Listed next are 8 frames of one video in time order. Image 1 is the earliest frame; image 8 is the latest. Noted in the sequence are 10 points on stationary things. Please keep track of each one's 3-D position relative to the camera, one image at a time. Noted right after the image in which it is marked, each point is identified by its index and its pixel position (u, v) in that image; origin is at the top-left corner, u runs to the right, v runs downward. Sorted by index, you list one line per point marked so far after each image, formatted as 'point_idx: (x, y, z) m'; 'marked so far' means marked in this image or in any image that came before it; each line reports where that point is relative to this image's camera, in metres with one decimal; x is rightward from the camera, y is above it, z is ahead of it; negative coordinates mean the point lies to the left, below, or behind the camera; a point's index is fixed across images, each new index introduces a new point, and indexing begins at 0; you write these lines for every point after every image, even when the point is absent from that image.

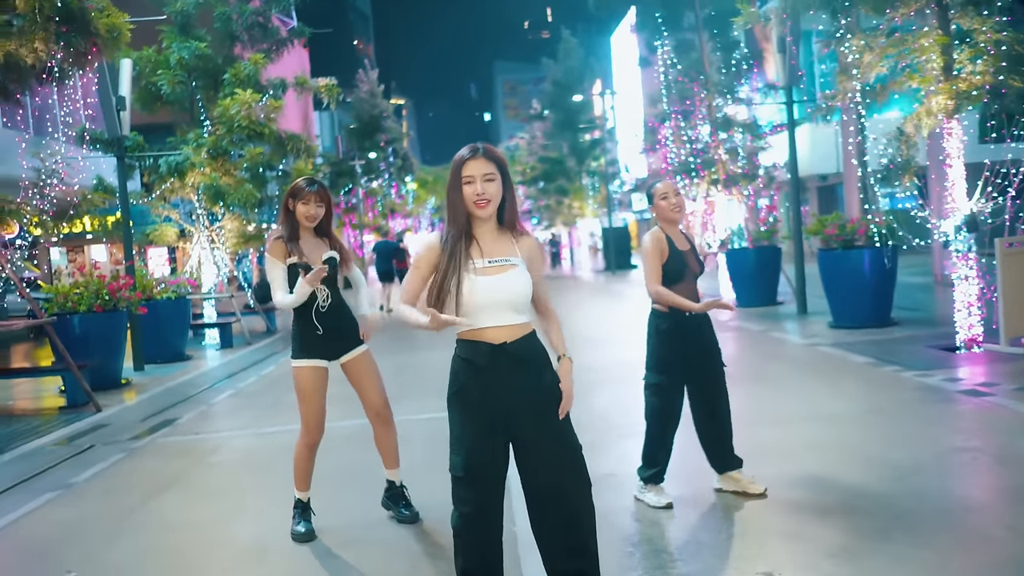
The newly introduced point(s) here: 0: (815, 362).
0: (+3.3, -0.9, +10.3) m
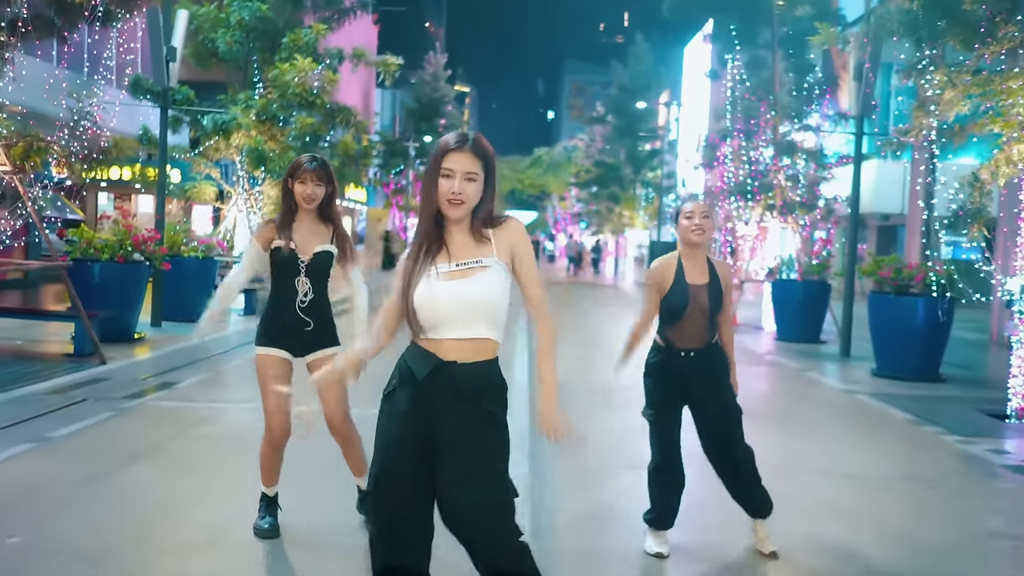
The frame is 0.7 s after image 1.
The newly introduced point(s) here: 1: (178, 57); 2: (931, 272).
0: (+3.5, -1.3, +9.6) m
1: (-4.7, +3.3, +13.2) m
2: (+5.0, +0.2, +11.0) m
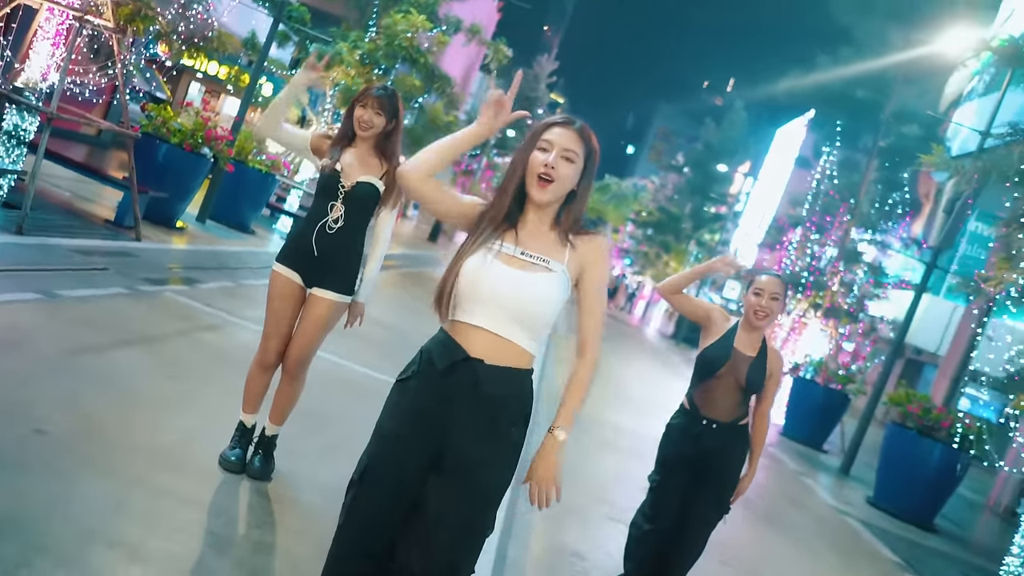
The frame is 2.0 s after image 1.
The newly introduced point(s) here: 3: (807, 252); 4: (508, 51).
0: (+3.3, -2.5, +9.6) m
1: (-2.9, +4.4, +13.3) m
2: (+5.2, -1.6, +10.9) m
3: (+5.9, +0.7, +18.5) m
4: (-0.1, +4.2, +16.5) m
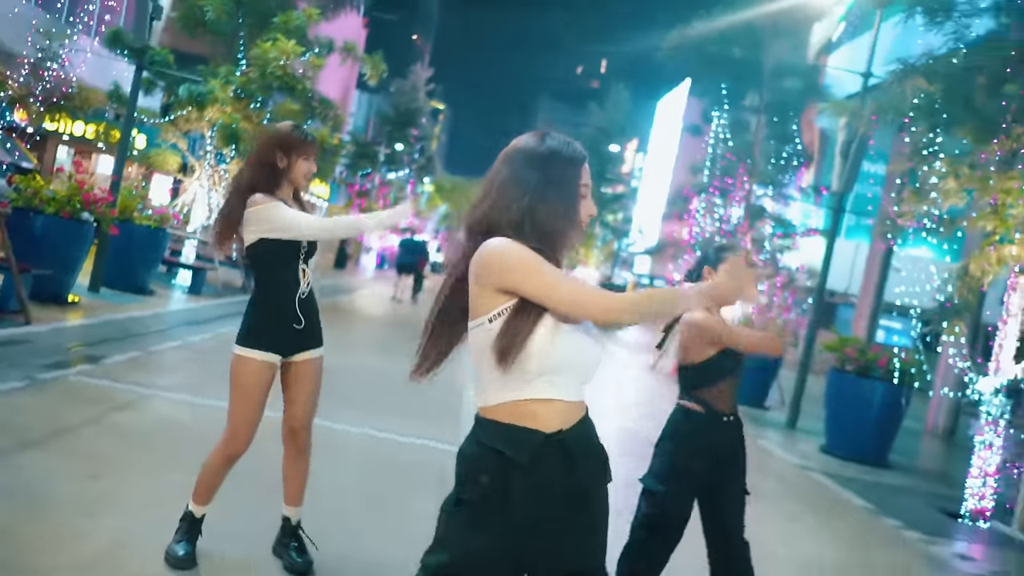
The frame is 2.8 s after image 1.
0: (+3.0, -2.0, +9.6) m
1: (-4.7, +3.6, +12.6) m
2: (+4.5, -0.8, +11.1) m
3: (+4.0, +1.4, +18.8) m
4: (-2.2, +3.8, +16.1) m
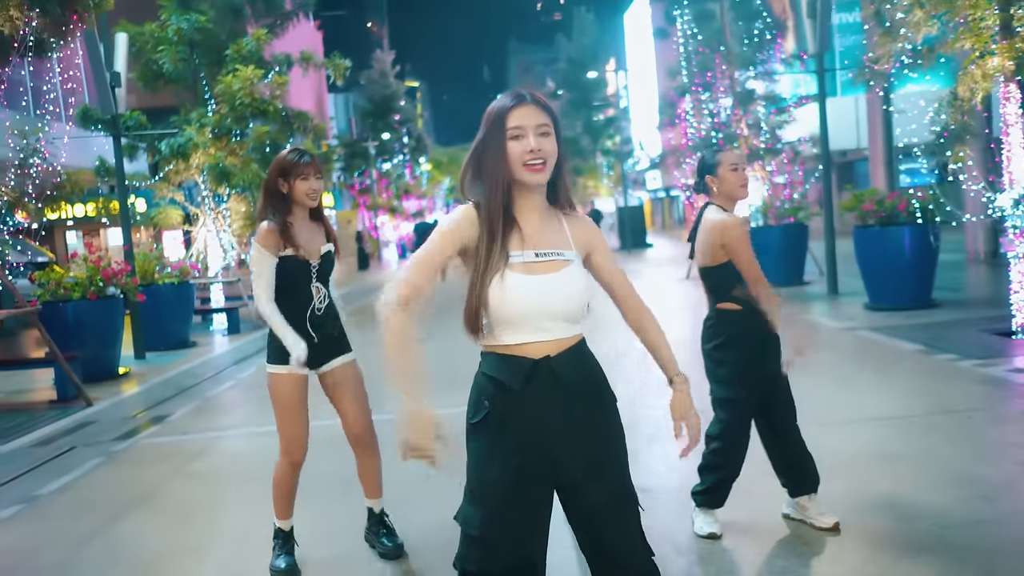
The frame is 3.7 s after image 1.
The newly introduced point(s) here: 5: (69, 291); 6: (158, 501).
0: (+3.5, -0.6, +9.7) m
1: (-5.3, +2.8, +12.9) m
2: (+4.7, +1.1, +11.1) m
3: (+3.8, +3.5, +18.7) m
4: (-2.9, +3.9, +16.2) m
5: (-5.7, 0.0, +12.1) m
6: (-2.9, -1.7, +7.6) m
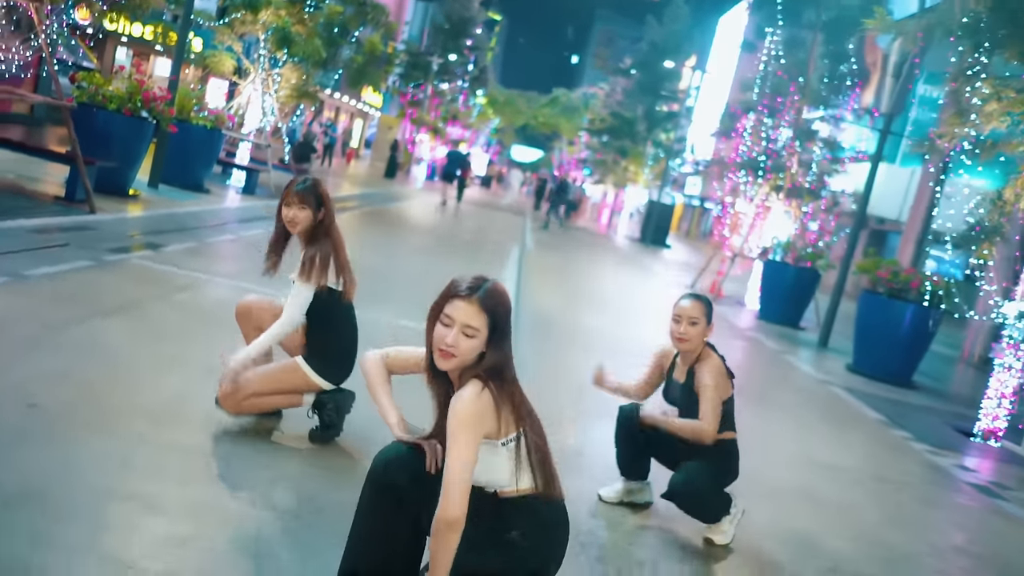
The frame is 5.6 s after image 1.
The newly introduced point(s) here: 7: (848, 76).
0: (+3.2, -1.2, +9.8) m
1: (-4.0, +5.1, +12.8) m
2: (+4.9, +0.1, +11.2) m
3: (+5.0, +3.0, +18.6) m
4: (-1.3, +5.4, +16.1) m
5: (-5.3, +2.4, +12.2) m
6: (-3.2, -0.2, +7.8) m
7: (+6.3, +4.0, +17.8) m
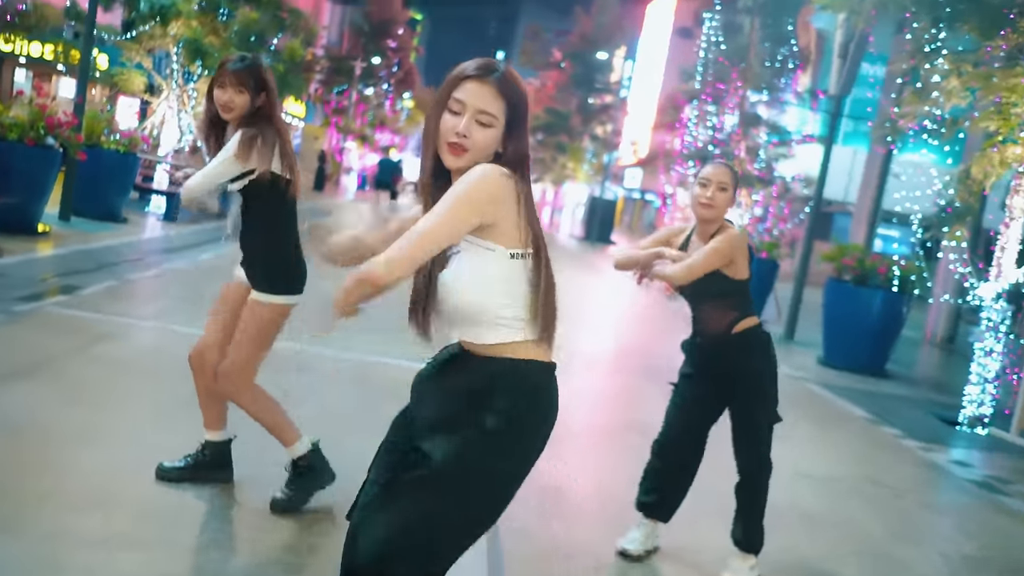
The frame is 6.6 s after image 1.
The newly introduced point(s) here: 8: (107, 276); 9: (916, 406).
0: (+2.9, -1.1, +9.4) m
1: (-5.0, +4.6, +11.8) m
2: (+4.4, +0.3, +10.8) m
3: (+3.7, +3.2, +18.2) m
4: (-2.5, +5.1, +15.3) m
5: (-6.0, +1.9, +11.2) m
6: (-3.4, -0.6, +6.9) m
7: (+5.0, +4.2, +17.5) m
8: (-4.6, +0.1, +10.6) m
9: (+4.2, -1.2, +9.8) m
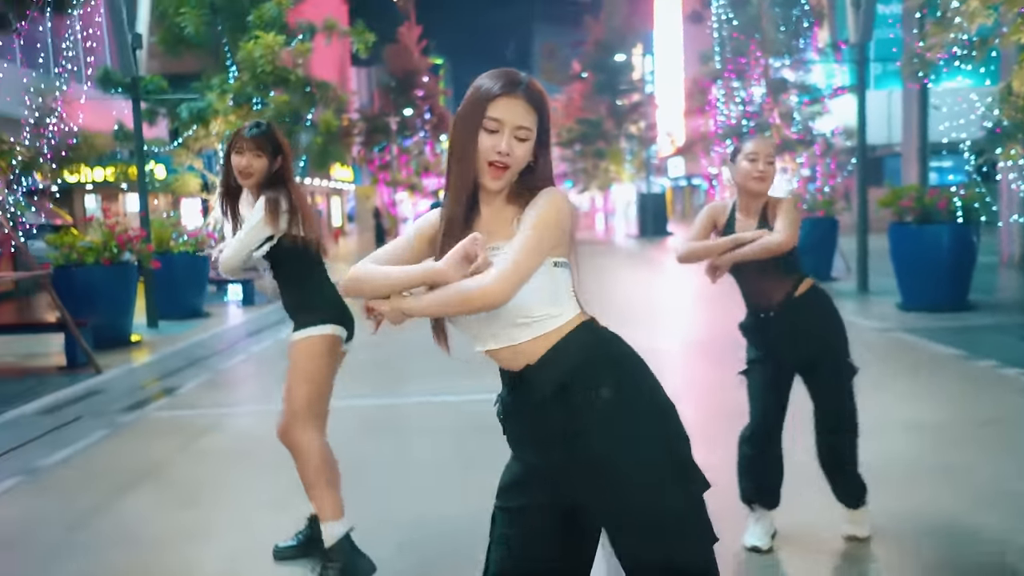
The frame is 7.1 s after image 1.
0: (+3.8, -0.6, +9.4) m
1: (-4.9, +3.3, +12.6) m
2: (+5.1, +1.0, +10.8) m
3: (+4.3, +3.7, +18.3) m
4: (-2.4, +4.3, +15.8) m
5: (-5.4, +0.4, +11.9) m
6: (-2.7, -1.4, +7.4) m
7: (+5.3, +5.0, +17.5) m
8: (-3.7, -1.0, +11.2) m
9: (+5.1, -0.5, +9.8) m
